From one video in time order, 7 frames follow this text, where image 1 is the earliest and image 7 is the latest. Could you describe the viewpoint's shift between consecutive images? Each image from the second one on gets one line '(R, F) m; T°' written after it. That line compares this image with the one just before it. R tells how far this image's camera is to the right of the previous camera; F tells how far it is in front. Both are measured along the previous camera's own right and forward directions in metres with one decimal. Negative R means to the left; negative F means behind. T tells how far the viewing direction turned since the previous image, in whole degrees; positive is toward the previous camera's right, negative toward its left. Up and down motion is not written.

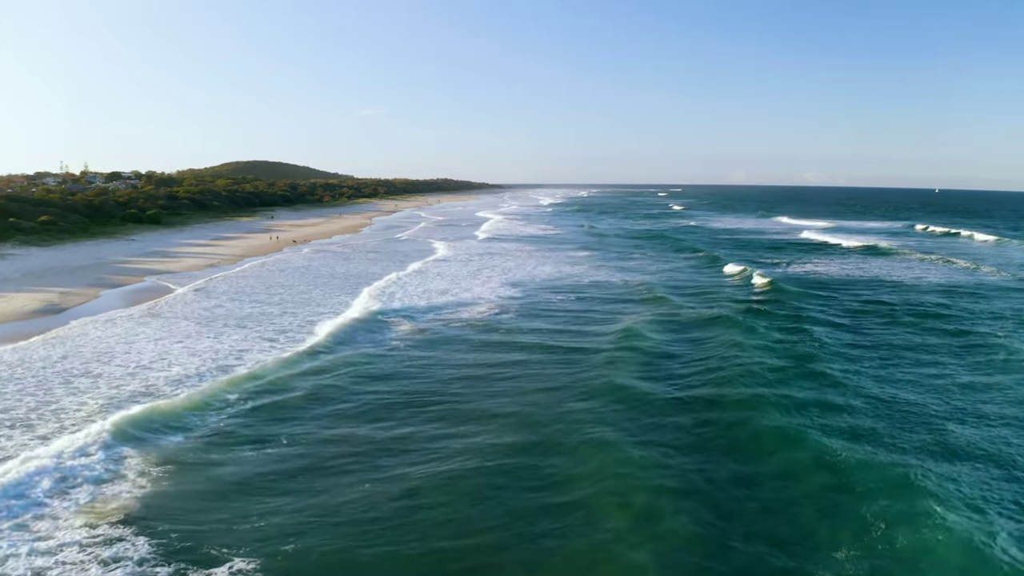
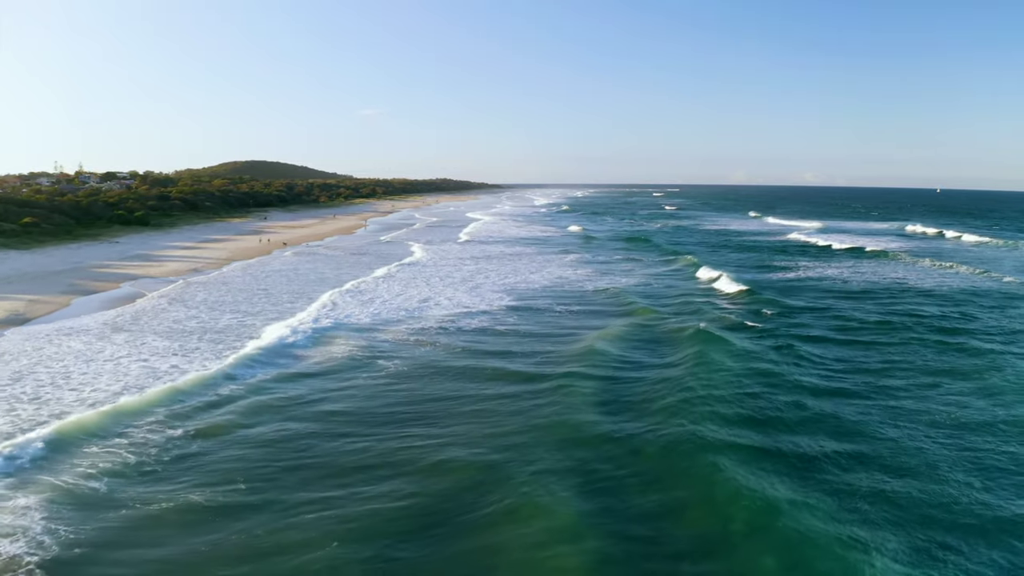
(+0.3, +1.3) m; 0°
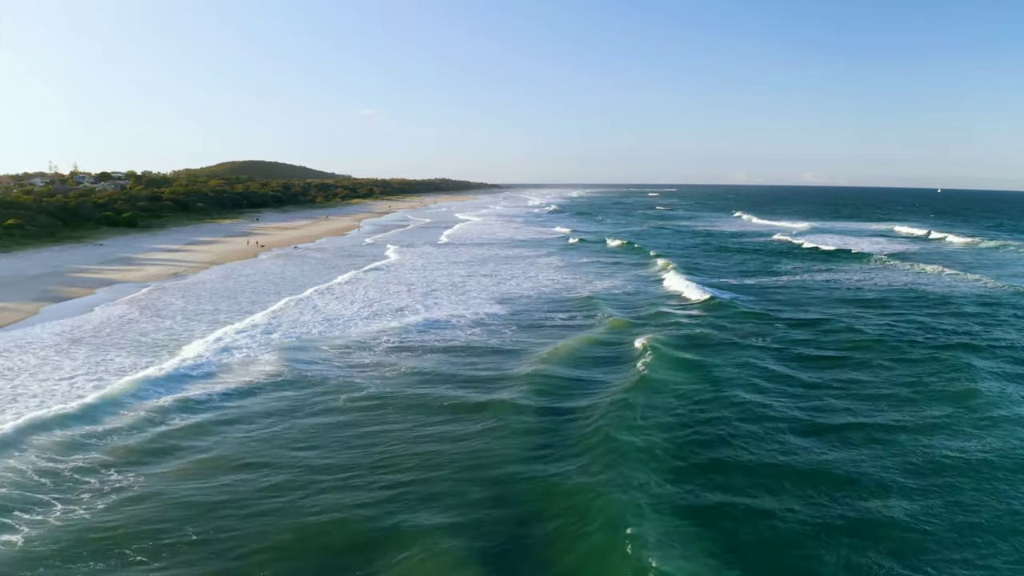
(+0.2, +1.3) m; 0°
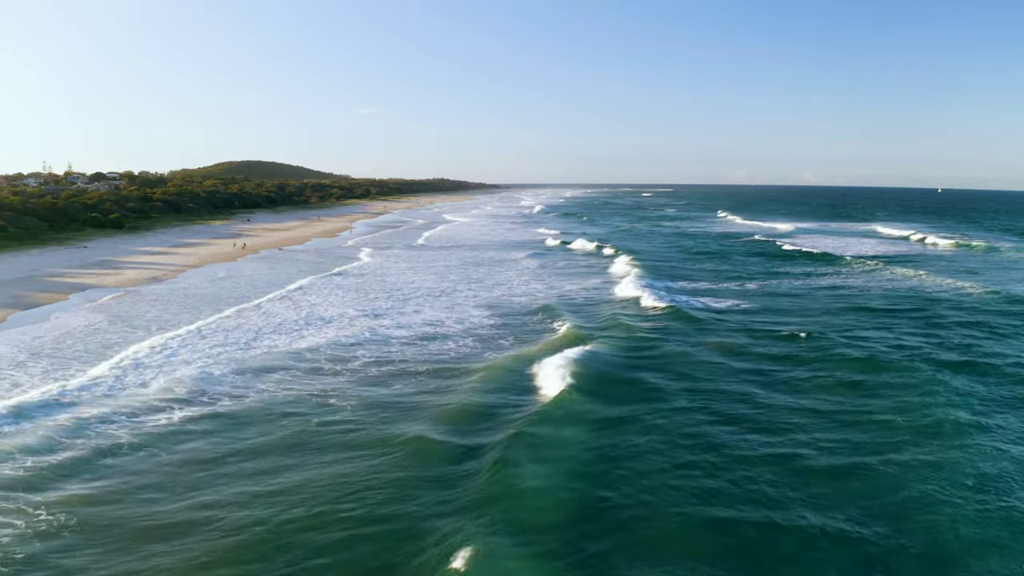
(+0.5, +0.9) m; 0°
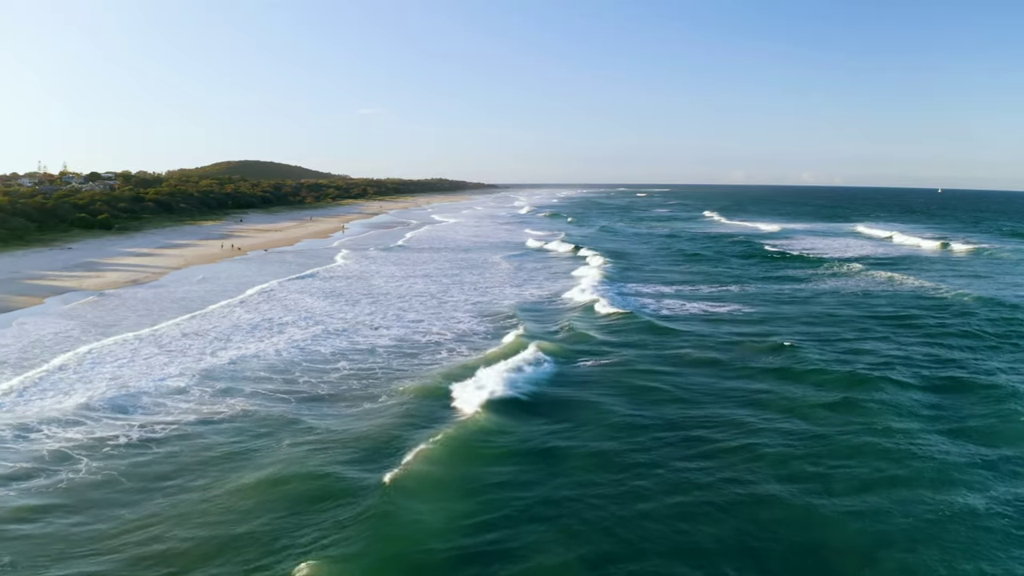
(+0.5, +0.6) m; 0°
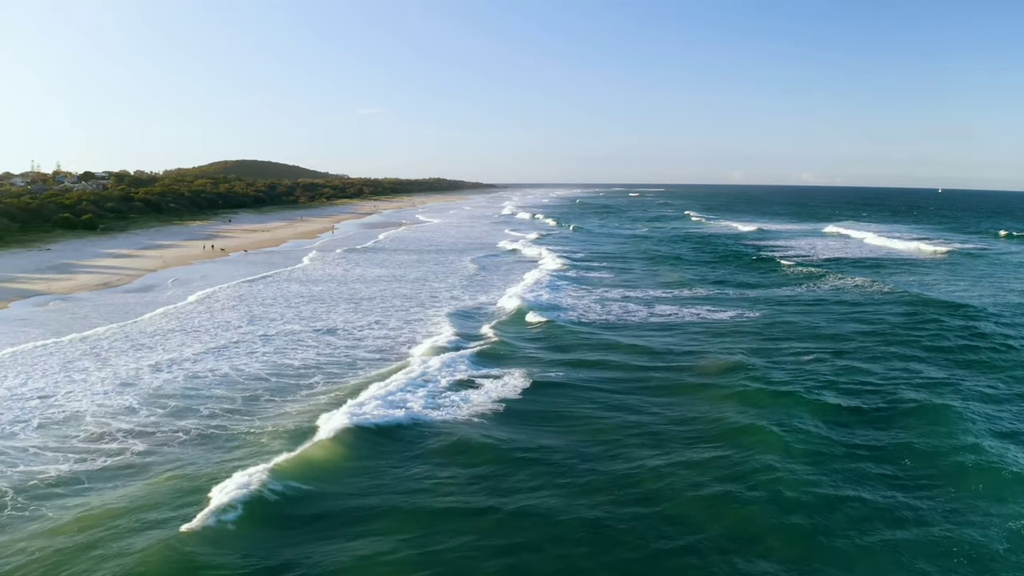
(+0.7, +0.9) m; 0°
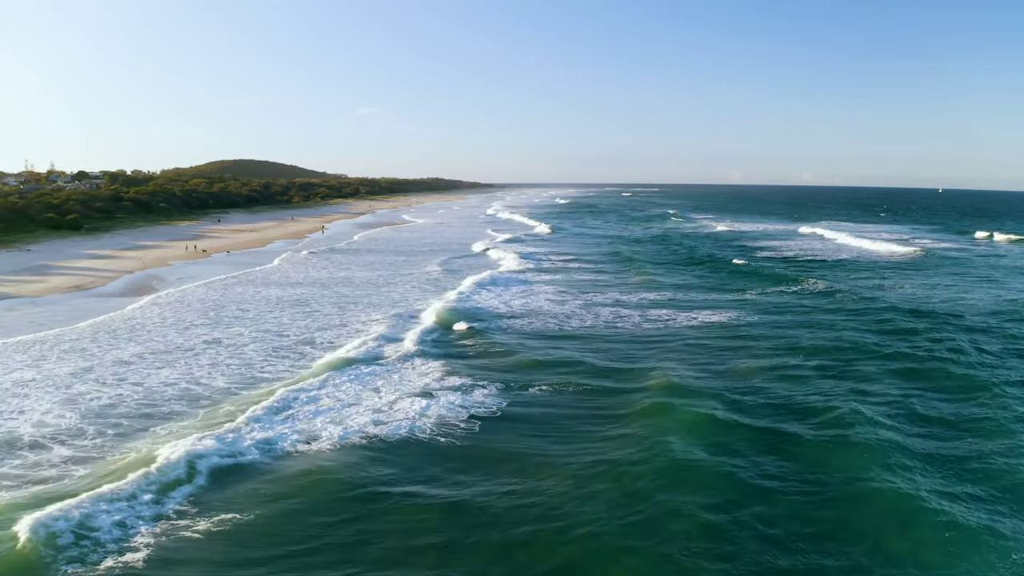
(+0.6, +0.8) m; 0°
